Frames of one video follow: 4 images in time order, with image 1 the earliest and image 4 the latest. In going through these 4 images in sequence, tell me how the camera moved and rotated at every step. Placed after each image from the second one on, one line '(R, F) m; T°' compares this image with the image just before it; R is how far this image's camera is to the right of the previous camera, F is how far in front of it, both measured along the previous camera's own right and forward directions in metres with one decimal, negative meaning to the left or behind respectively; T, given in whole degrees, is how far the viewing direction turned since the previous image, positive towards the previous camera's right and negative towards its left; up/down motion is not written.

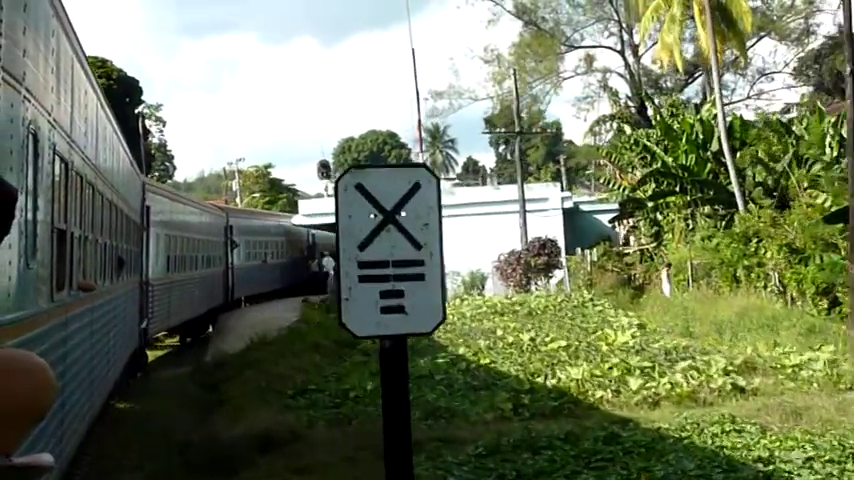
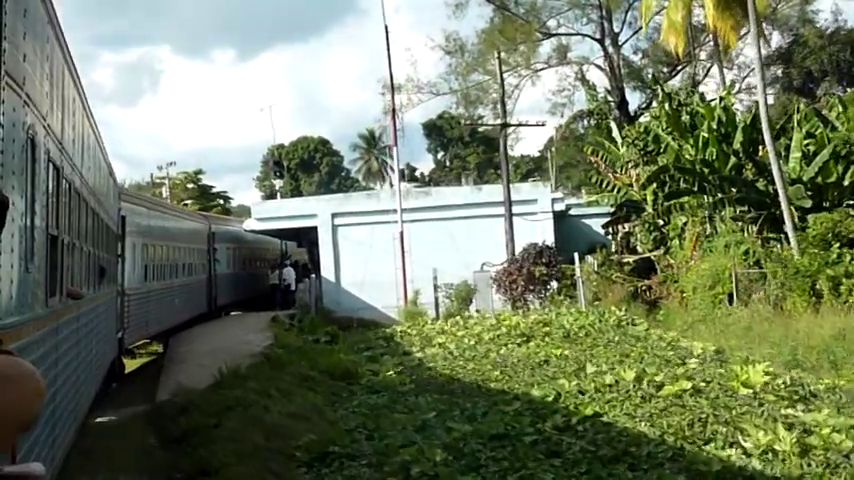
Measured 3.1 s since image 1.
(-1.2, +3.5) m; +4°
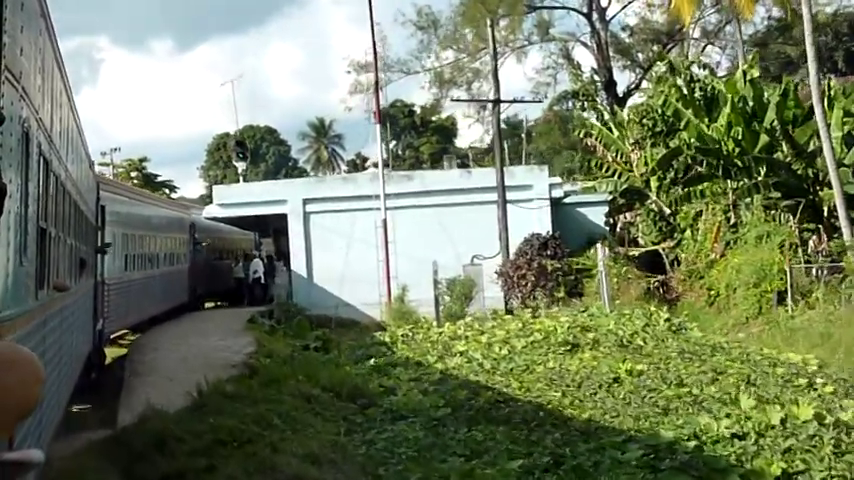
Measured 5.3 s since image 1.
(-1.0, +2.6) m; +3°
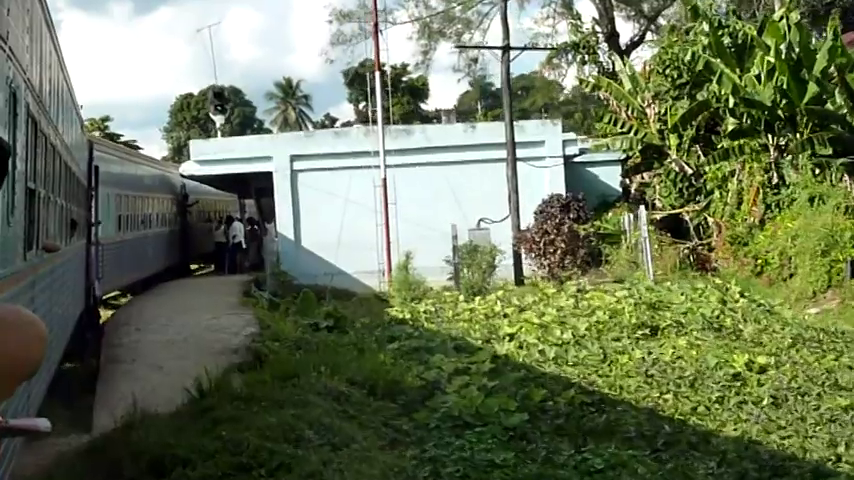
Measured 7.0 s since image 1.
(-0.8, +2.2) m; +2°
